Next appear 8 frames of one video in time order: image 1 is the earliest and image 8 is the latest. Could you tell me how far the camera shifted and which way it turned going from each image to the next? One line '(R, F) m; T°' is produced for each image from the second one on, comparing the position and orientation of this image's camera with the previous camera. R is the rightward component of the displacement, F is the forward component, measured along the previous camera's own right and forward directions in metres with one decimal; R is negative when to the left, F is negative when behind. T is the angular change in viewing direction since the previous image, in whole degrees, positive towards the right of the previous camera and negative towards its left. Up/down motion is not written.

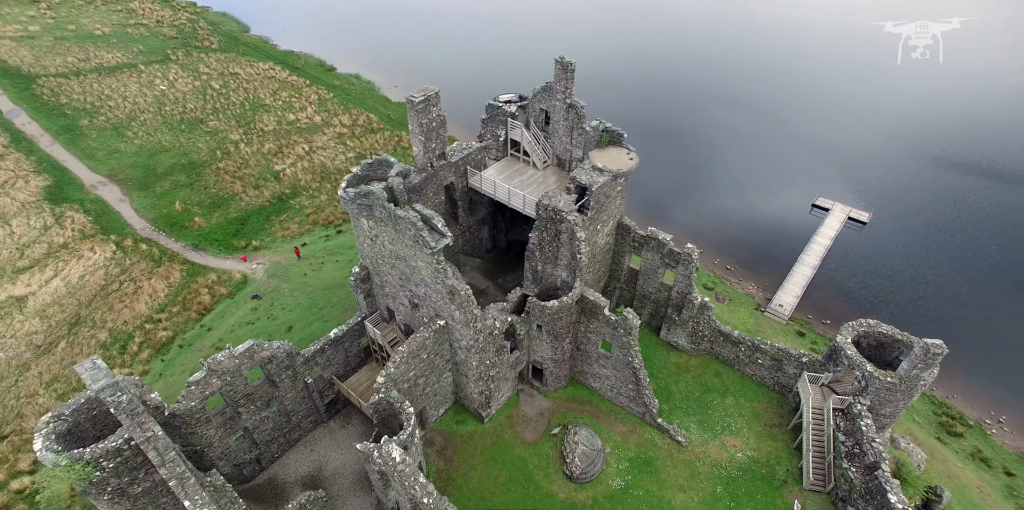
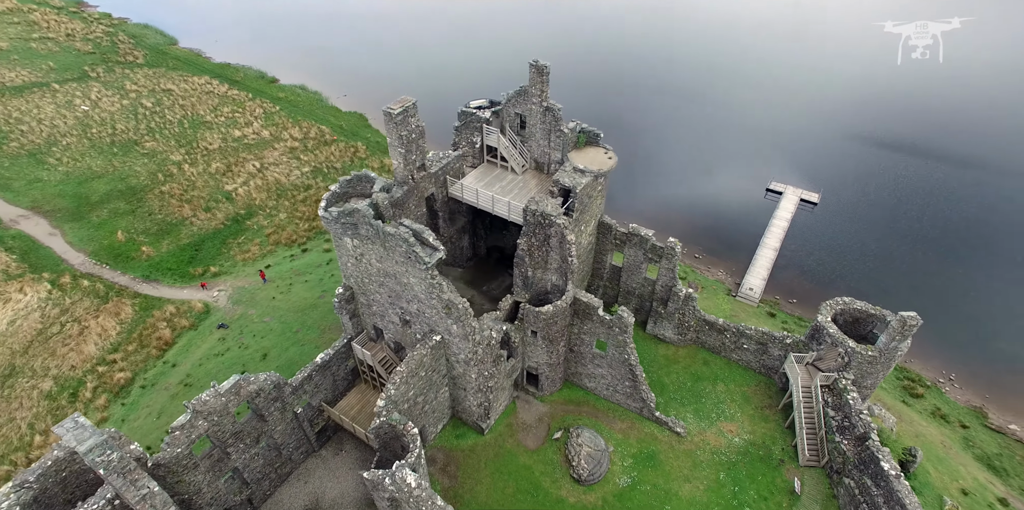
(-1.1, +0.3) m; +5°
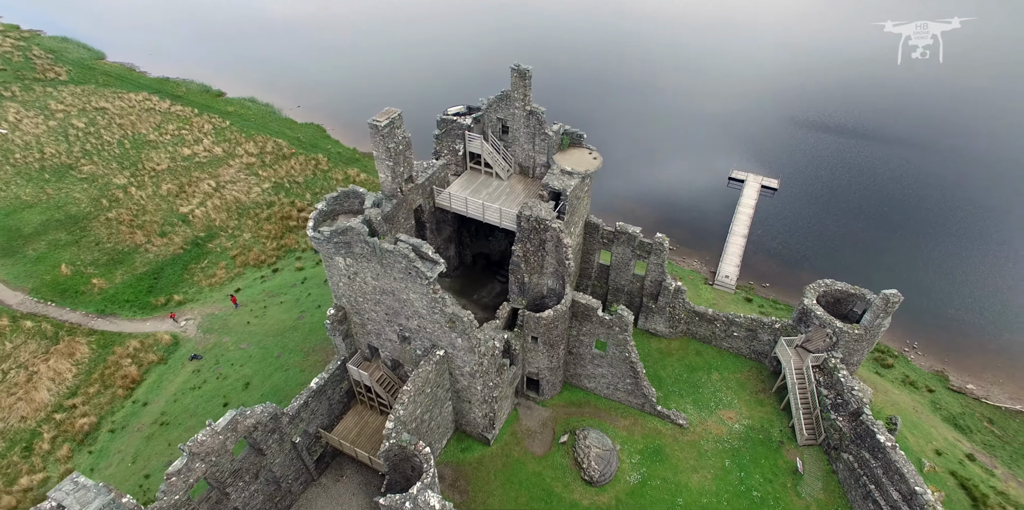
(-1.2, +0.2) m; +4°
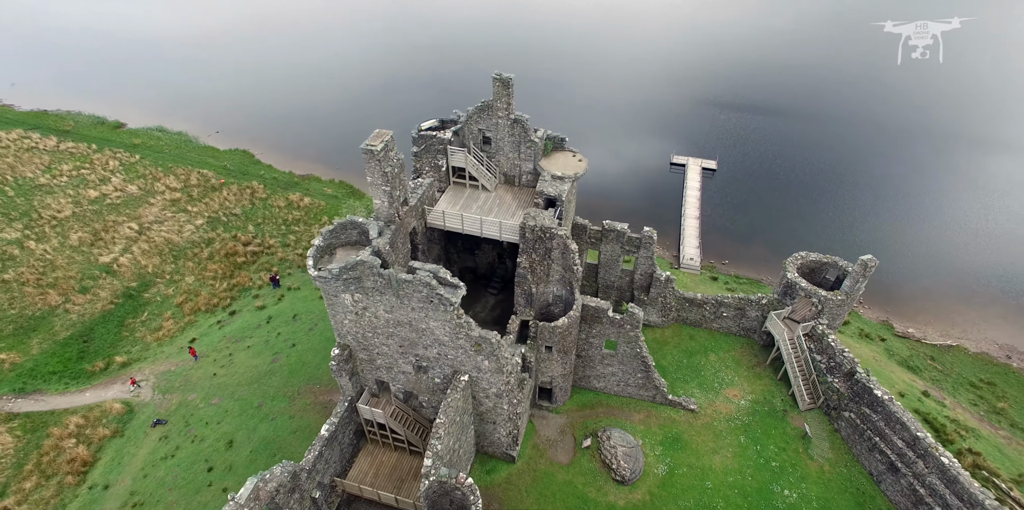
(-2.4, +0.5) m; +8°
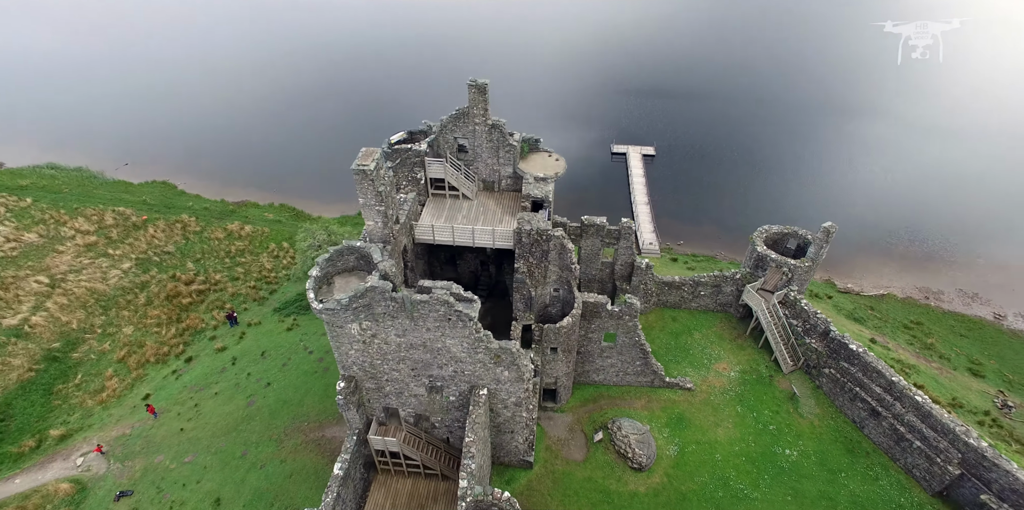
(-2.1, +0.3) m; +7°
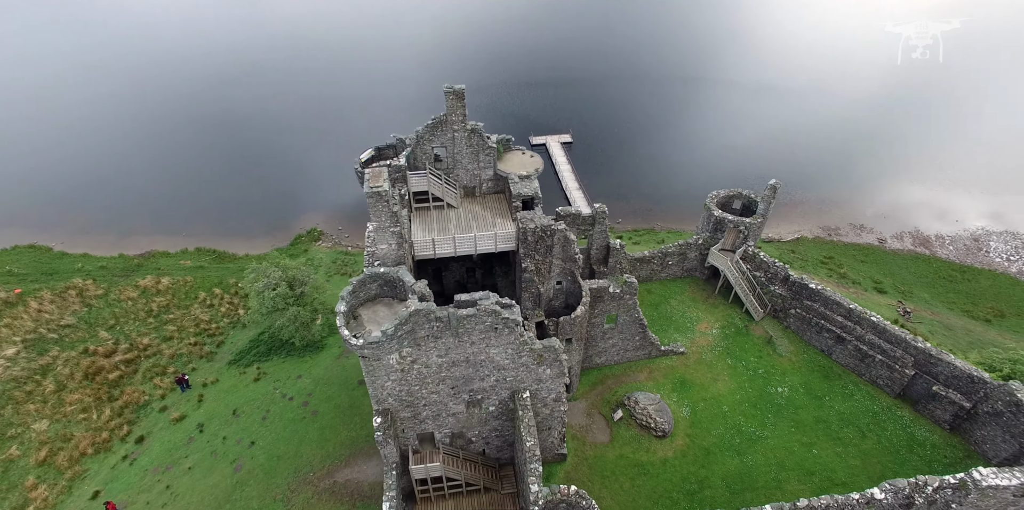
(-3.3, +0.3) m; +11°
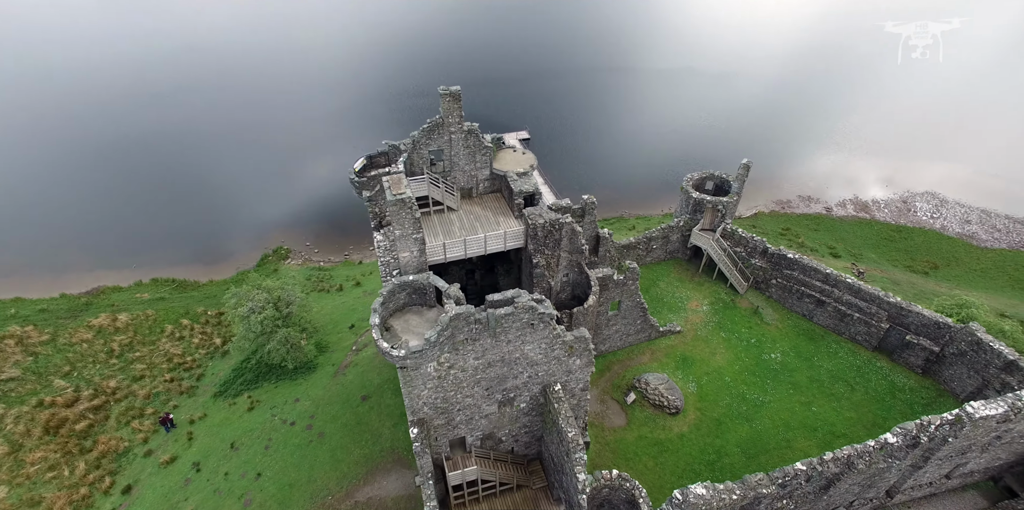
(-2.1, 0.0) m; +6°
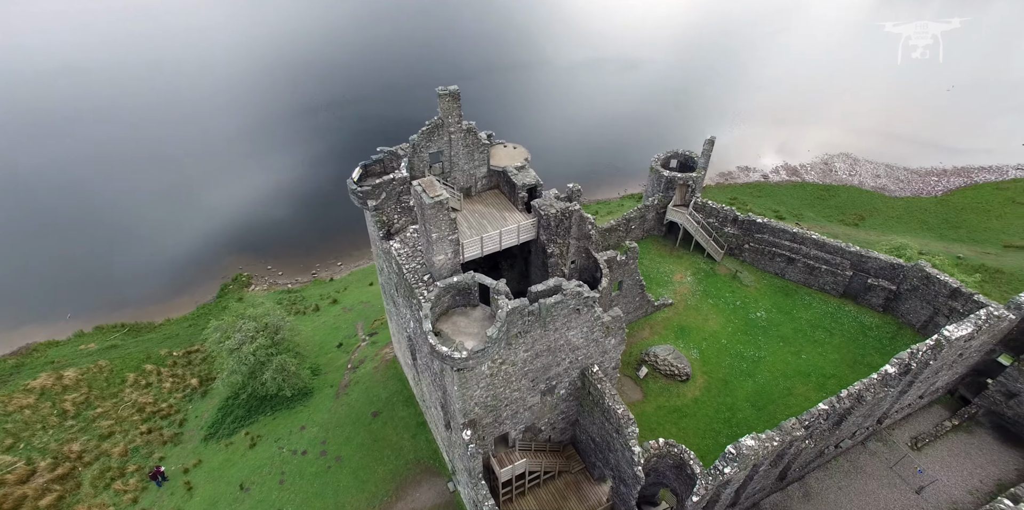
(-2.8, 0.0) m; +7°
